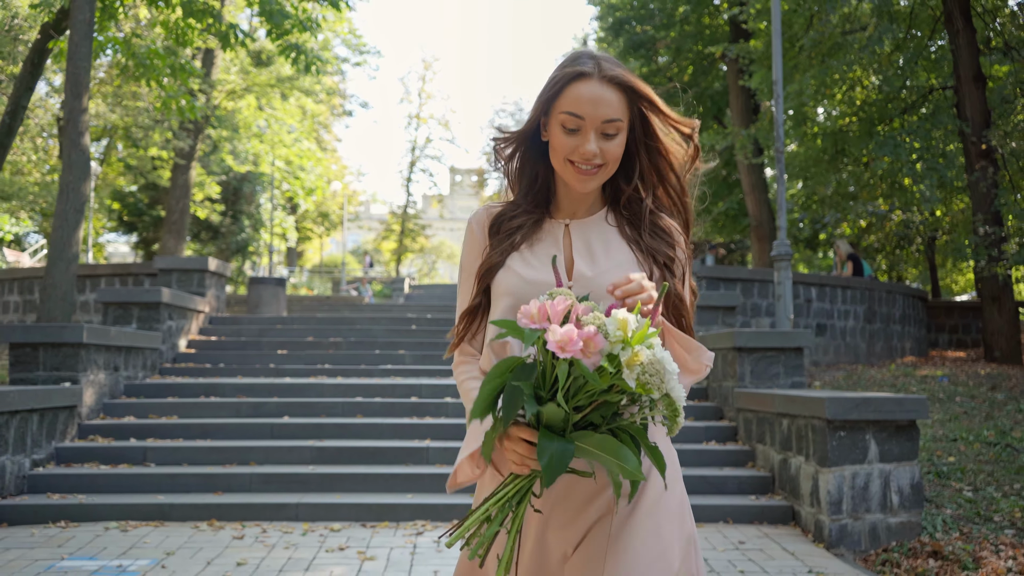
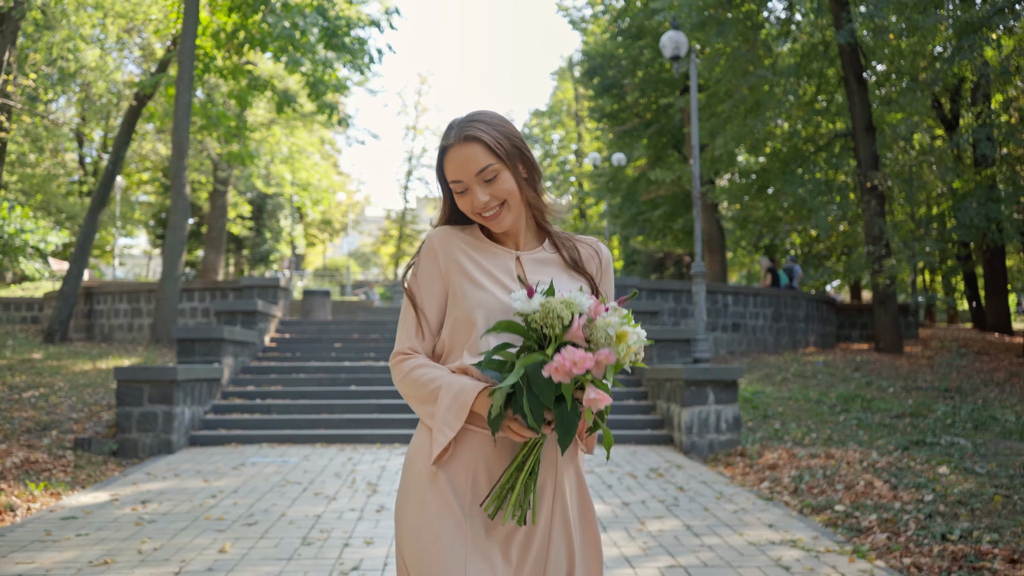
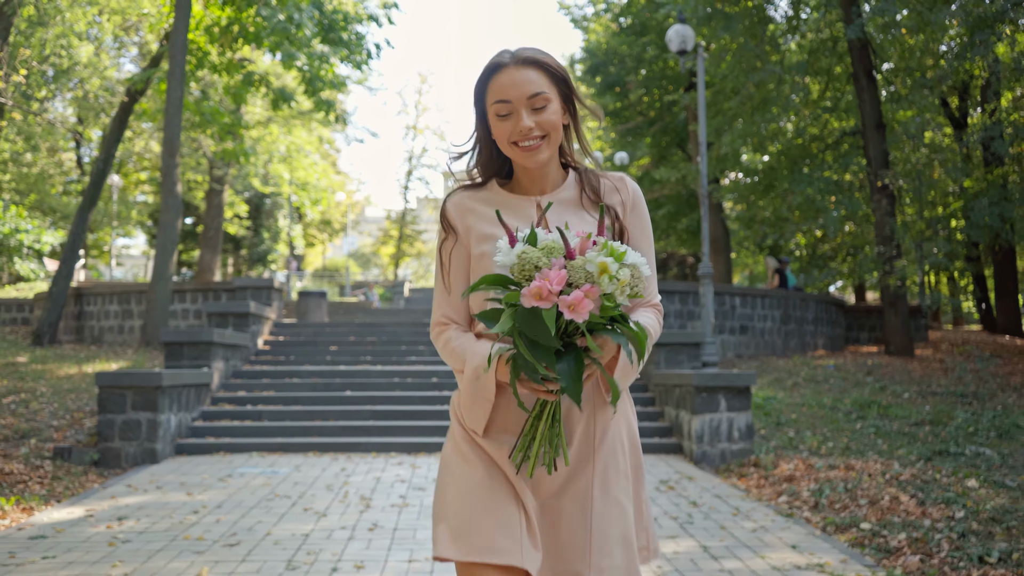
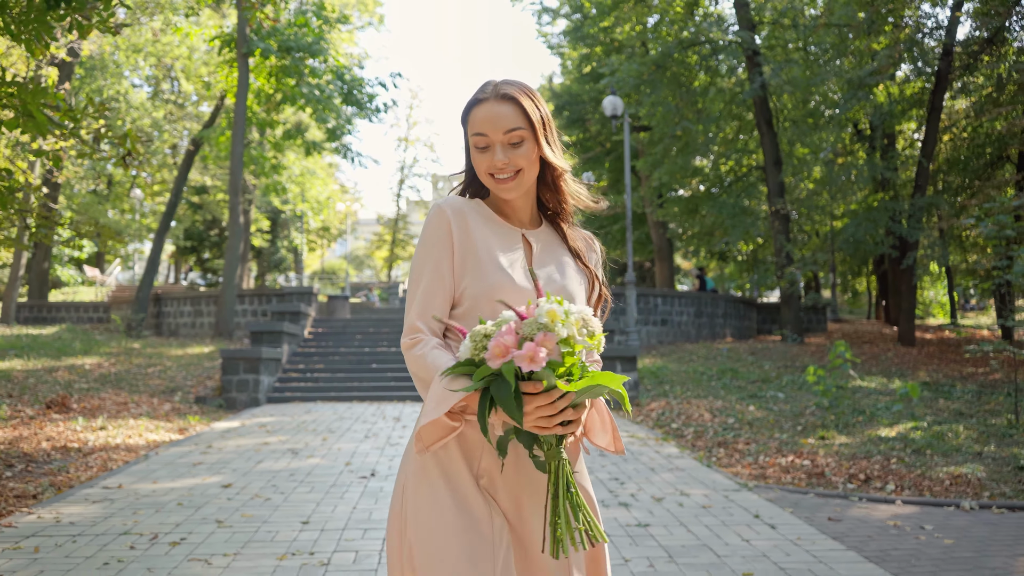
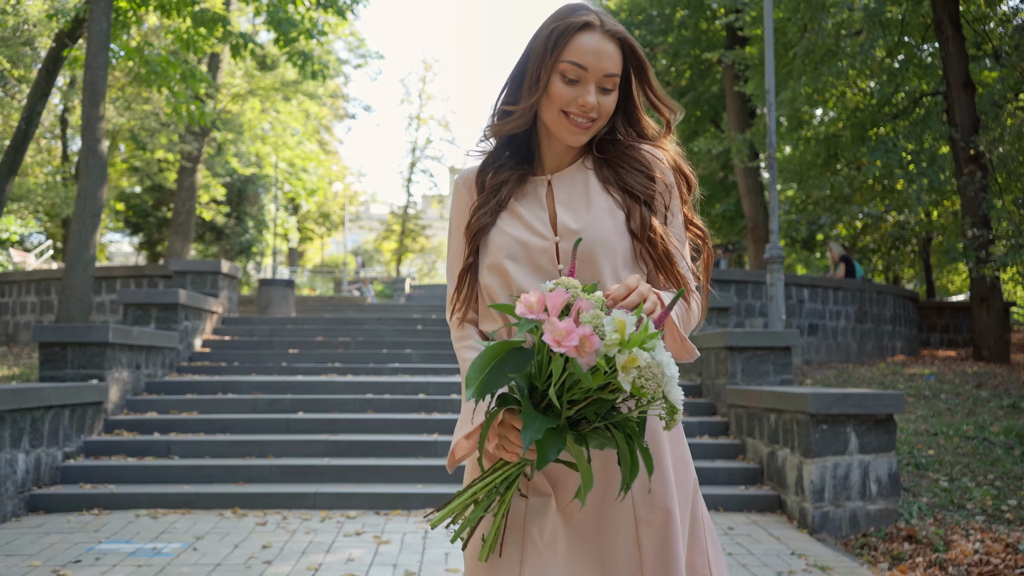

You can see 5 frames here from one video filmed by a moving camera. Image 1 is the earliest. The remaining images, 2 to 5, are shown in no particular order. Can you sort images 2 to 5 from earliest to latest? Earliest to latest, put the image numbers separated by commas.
5, 3, 2, 4
